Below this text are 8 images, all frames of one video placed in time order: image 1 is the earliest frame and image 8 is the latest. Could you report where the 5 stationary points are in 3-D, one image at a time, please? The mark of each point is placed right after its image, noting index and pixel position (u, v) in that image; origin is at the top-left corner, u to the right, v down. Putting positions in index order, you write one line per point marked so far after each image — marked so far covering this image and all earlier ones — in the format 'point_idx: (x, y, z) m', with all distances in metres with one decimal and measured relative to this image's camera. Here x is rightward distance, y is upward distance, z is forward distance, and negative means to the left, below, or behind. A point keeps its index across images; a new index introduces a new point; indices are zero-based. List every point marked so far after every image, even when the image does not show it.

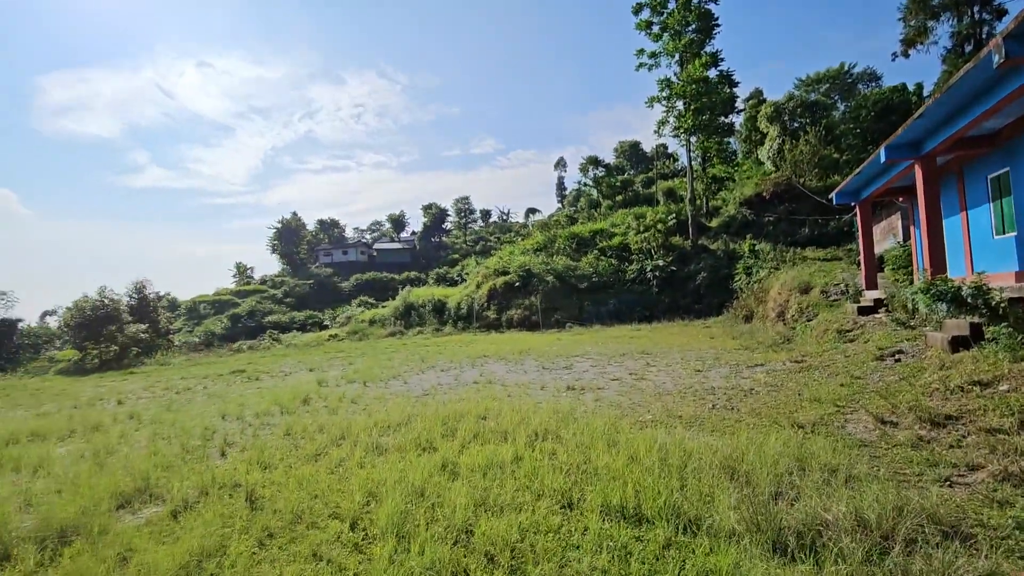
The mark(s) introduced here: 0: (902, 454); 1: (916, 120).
0: (+3.2, -1.3, +4.2) m
1: (+6.8, +2.8, +8.7) m
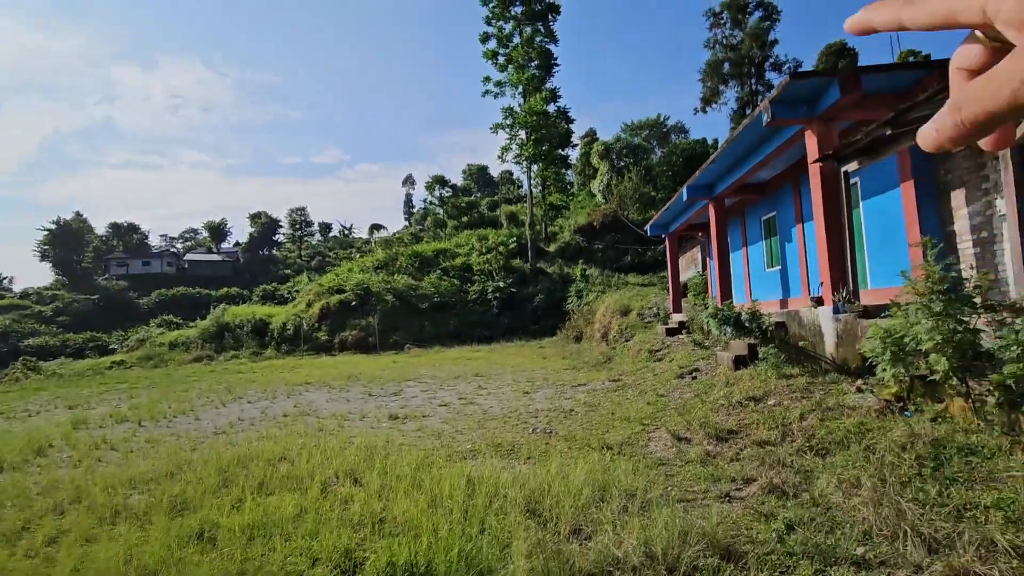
0: (+1.5, -1.6, +4.4) m
1: (+3.8, +2.4, +9.9) m
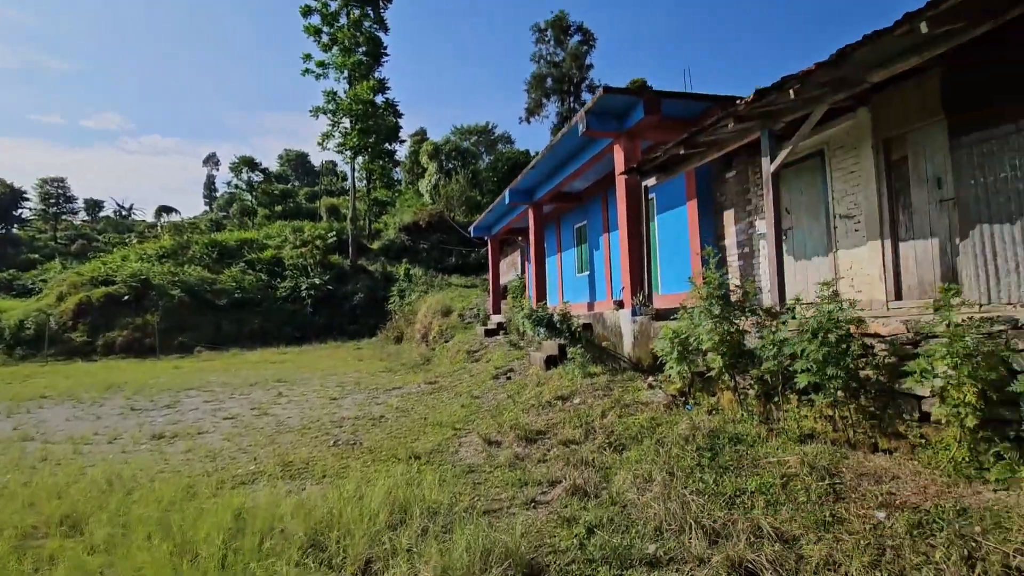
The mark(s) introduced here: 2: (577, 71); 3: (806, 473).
0: (-0.1, -1.6, +4.2) m
1: (+0.3, +2.3, +10.2) m
2: (+2.5, +8.4, +20.0) m
3: (+1.9, -1.2, +3.3) m
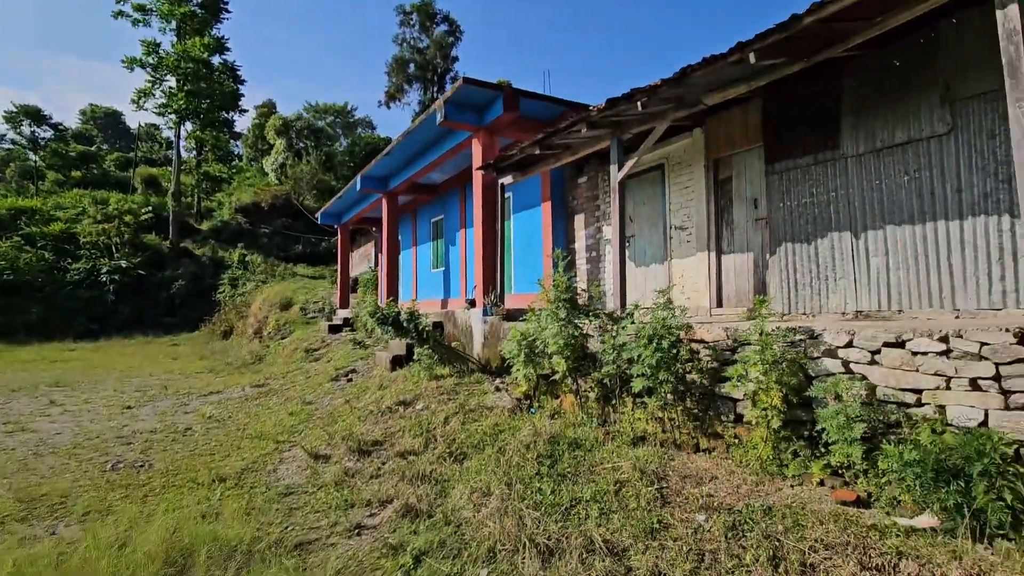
0: (-1.4, -1.5, +3.7) m
1: (-2.4, +2.4, +9.5) m
2: (-2.7, +8.6, +19.6) m
3: (+0.8, -1.2, +3.4) m
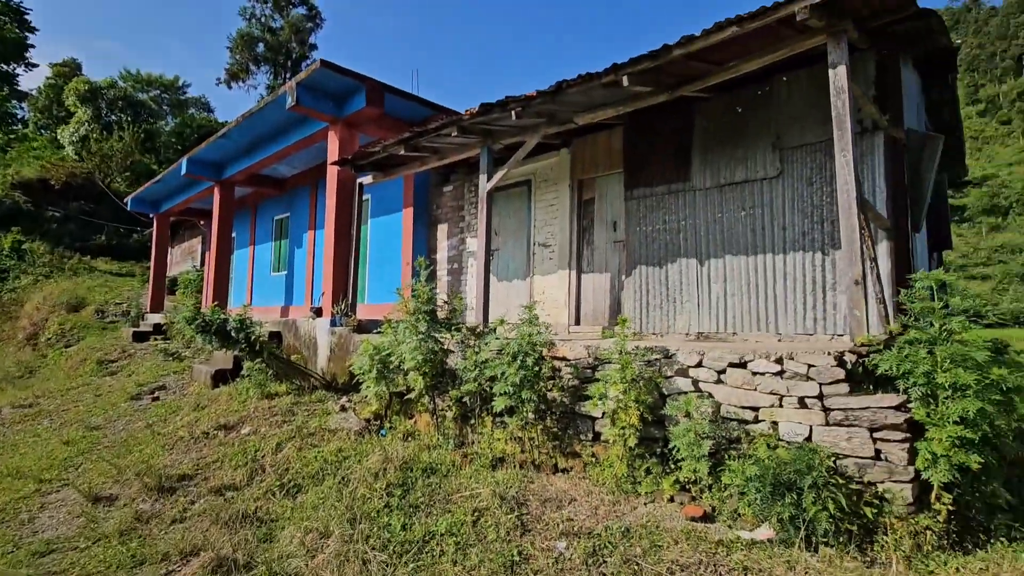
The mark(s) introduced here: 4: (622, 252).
0: (-2.3, -1.5, +2.8) m
1: (-4.7, +2.4, +8.3) m
2: (-7.5, +8.3, +18.0) m
3: (-0.1, -1.3, +3.1) m
4: (+1.1, +0.4, +5.2) m
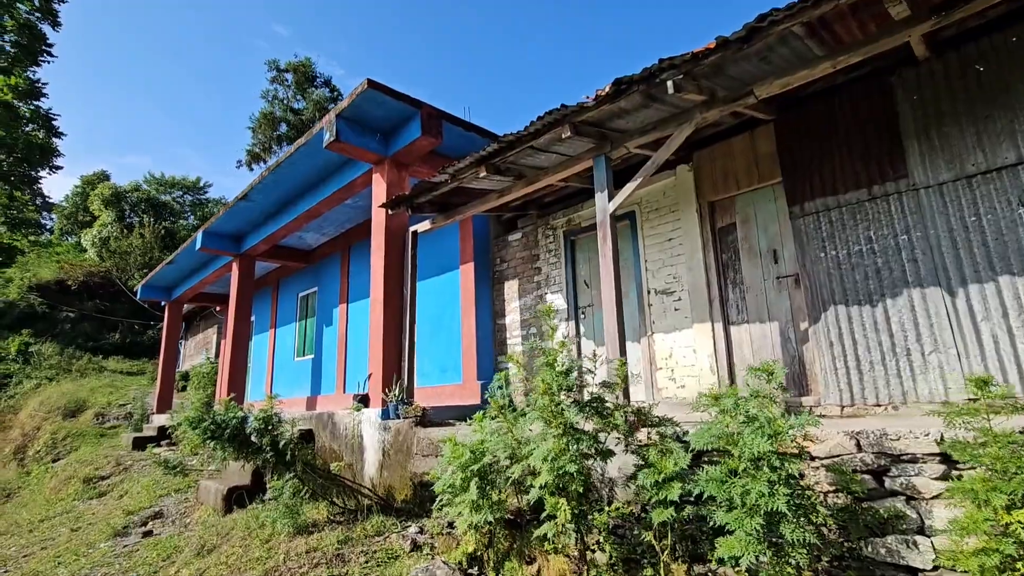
0: (-1.3, -1.7, +1.1) m
1: (-3.8, +1.2, +7.2) m
2: (-6.7, +5.4, +17.7) m
3: (+0.9, -1.4, +1.4) m
4: (+2.1, 0.0, +3.7) m
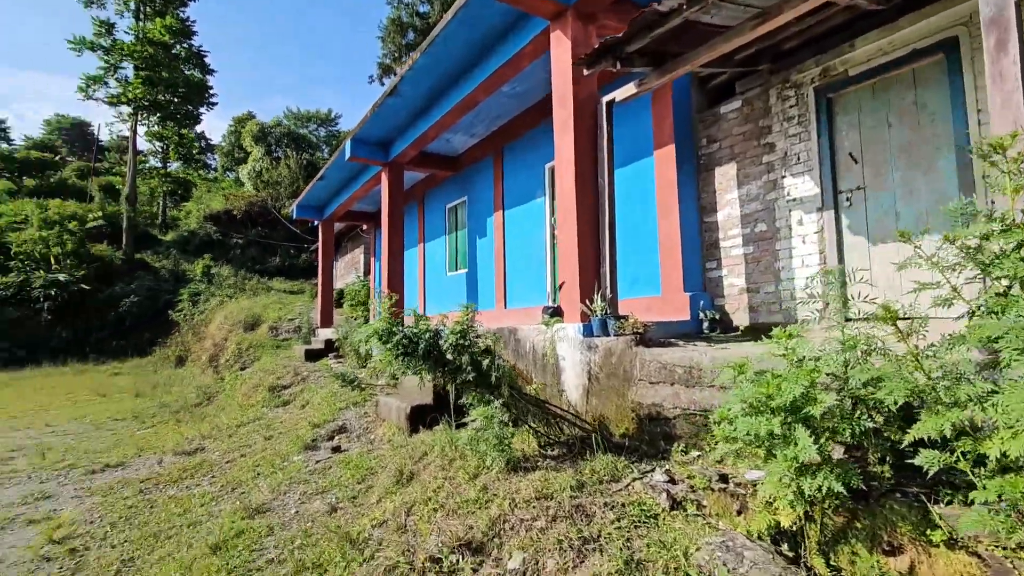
0: (-0.3, -1.4, +0.5) m
1: (-1.6, +2.3, +6.4) m
2: (-2.2, +8.1, +16.7) m
3: (+1.8, -1.1, +0.3) m
4: (+3.4, +0.7, +2.0) m
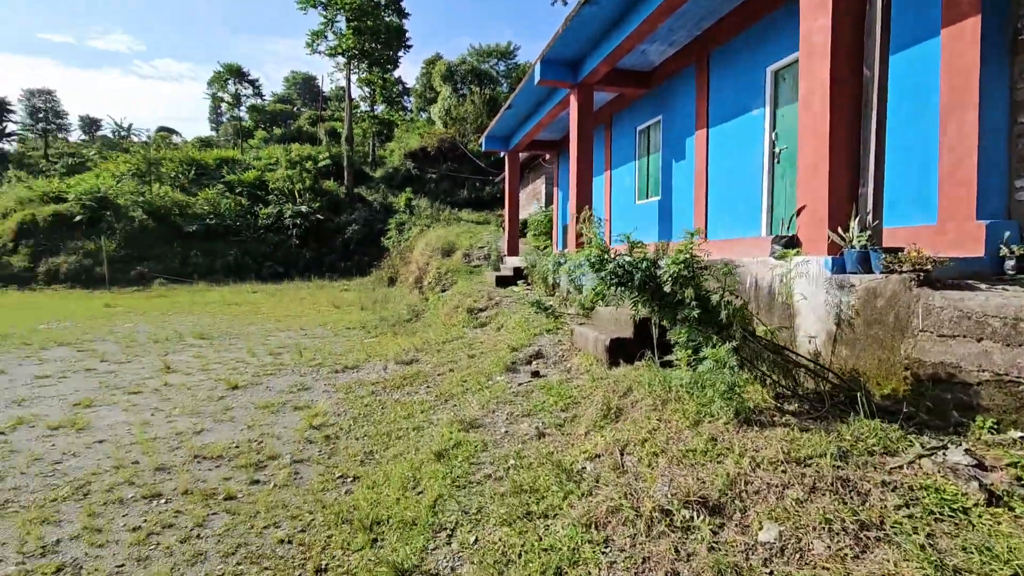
0: (0.0, -1.3, +0.4) m
1: (+0.8, +3.2, +5.9) m
2: (+3.7, +10.2, +14.9) m
3: (+2.0, -1.1, -0.6) m
4: (+4.1, +0.8, +0.3) m
